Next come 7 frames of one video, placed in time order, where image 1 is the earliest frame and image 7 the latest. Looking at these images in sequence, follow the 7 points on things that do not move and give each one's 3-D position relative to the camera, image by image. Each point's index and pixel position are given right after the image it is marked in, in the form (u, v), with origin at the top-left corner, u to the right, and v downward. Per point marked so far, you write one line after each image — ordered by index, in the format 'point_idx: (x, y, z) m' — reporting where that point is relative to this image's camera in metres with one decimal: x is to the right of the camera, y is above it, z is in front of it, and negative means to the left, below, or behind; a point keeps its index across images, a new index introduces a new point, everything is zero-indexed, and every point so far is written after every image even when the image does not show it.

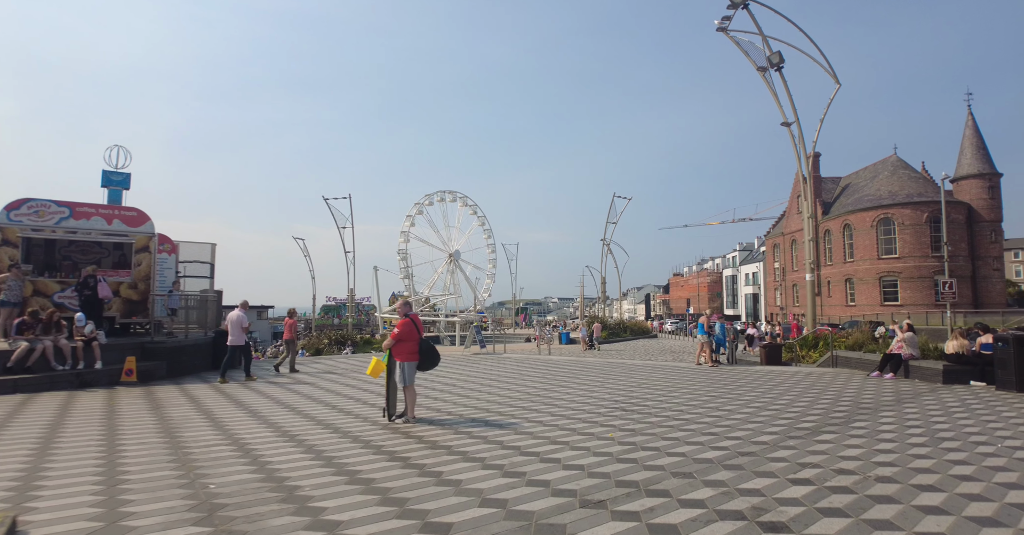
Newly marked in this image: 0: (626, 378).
0: (+3.1, -2.9, +15.2) m
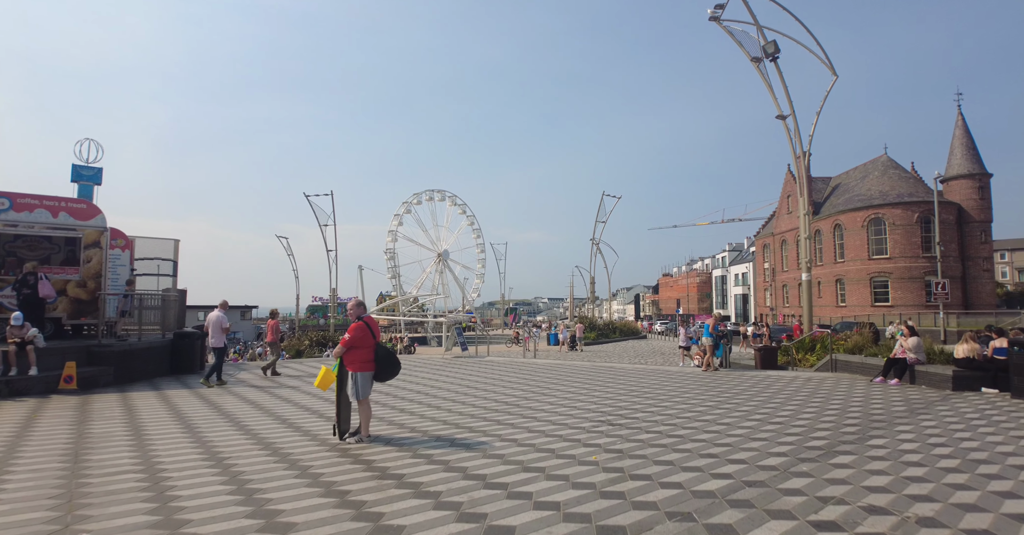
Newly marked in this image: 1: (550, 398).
0: (+2.7, -2.8, +14.4) m
1: (+0.8, -2.6, +12.1) m
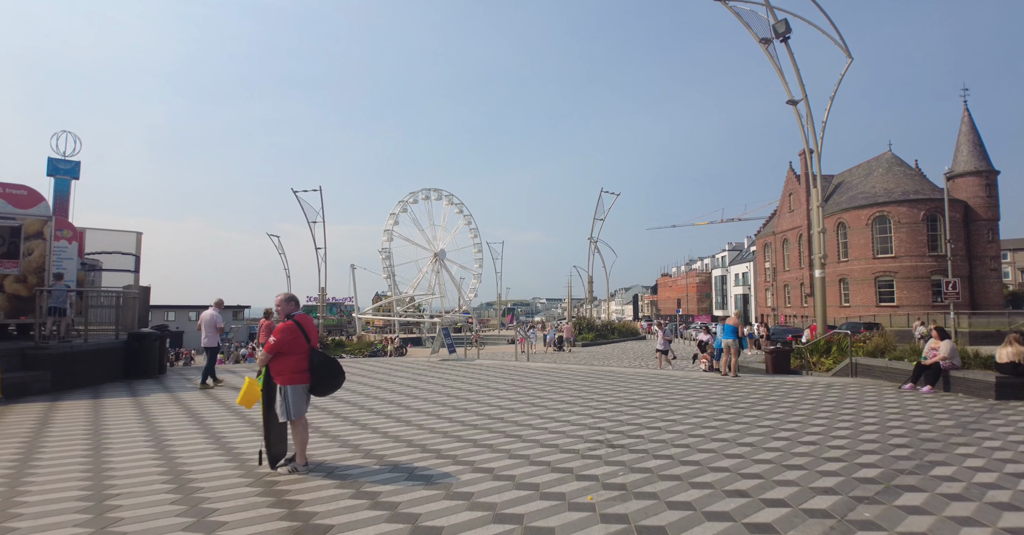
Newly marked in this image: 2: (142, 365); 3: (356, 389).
0: (+2.4, -2.7, +13.2) m
1: (+0.6, -2.5, +10.9) m
2: (-8.0, -2.1, +12.1) m
3: (-3.4, -2.5, +11.7) m
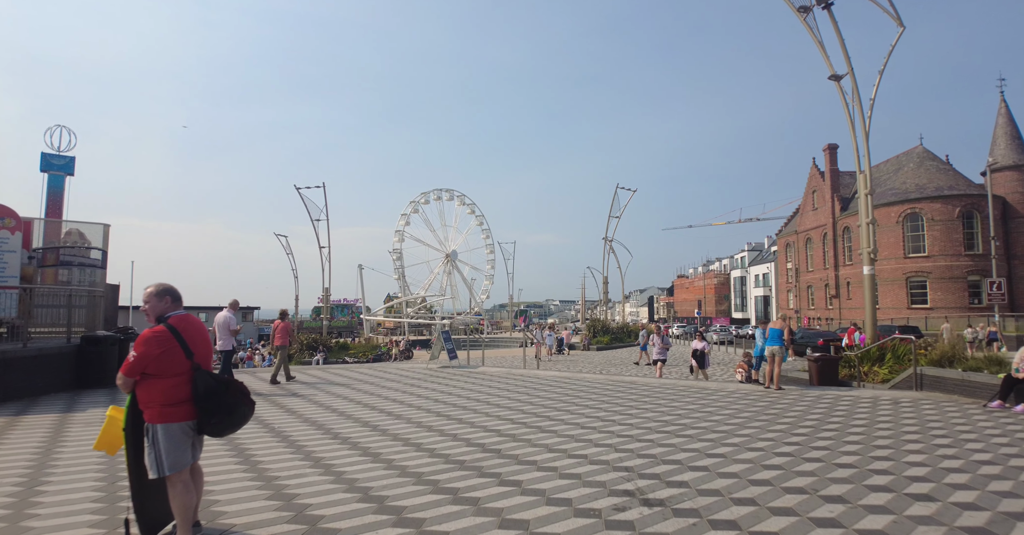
0: (+2.6, -2.6, +11.5) m
1: (+0.7, -2.4, +9.2) m
2: (-7.9, -2.0, +10.7) m
3: (-3.3, -2.4, +10.1) m
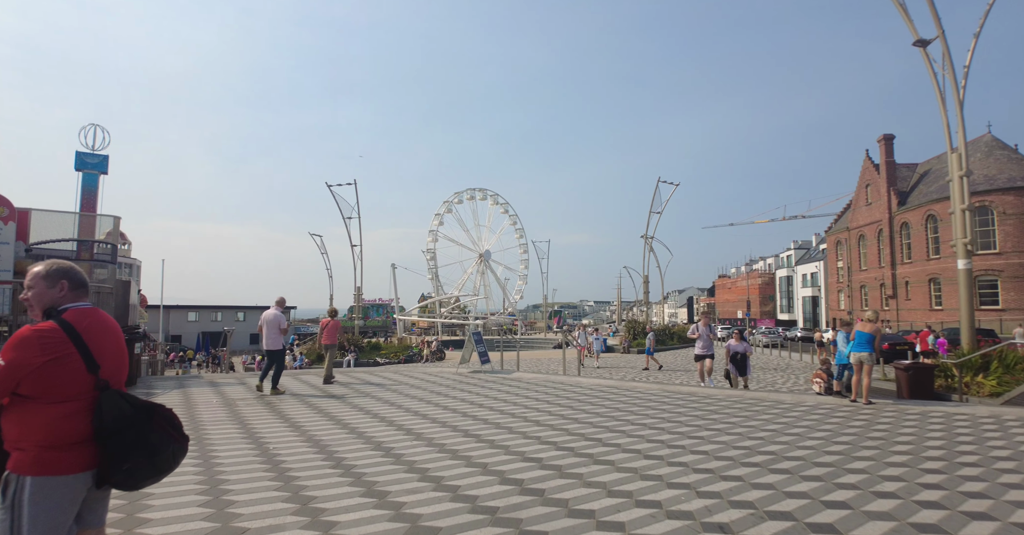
0: (+3.3, -2.5, +9.9) m
1: (+1.2, -2.3, +7.8) m
2: (-7.2, -1.9, +9.8) m
3: (-2.7, -2.3, +9.0) m
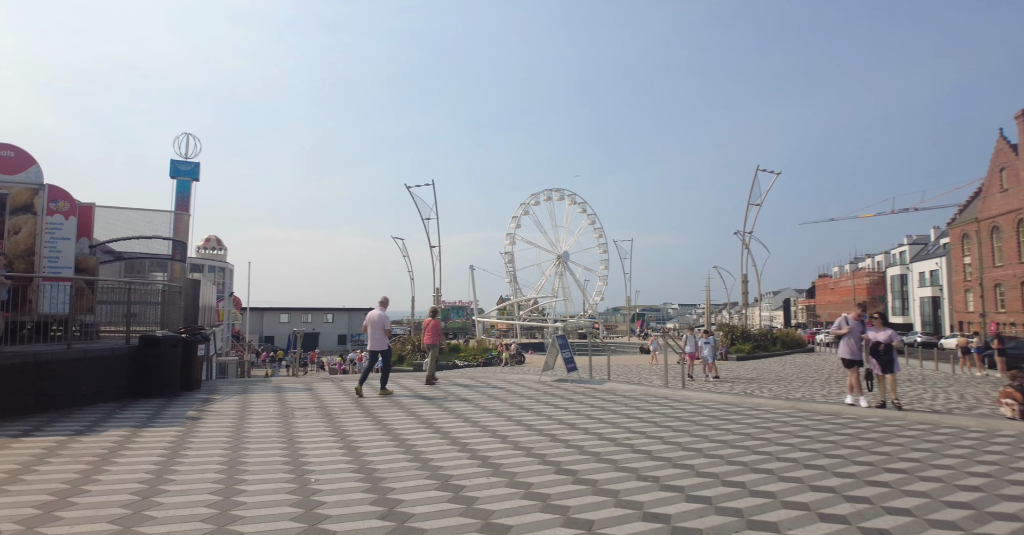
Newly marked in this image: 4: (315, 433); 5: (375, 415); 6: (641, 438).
0: (+4.6, -2.3, +7.8) m
1: (+2.3, -2.1, +6.0) m
2: (-5.7, -1.8, +9.1) m
3: (-1.4, -2.2, +7.7) m
4: (-2.3, -2.1, +6.9) m
5: (-2.0, -2.2, +8.2) m
6: (+1.6, -2.1, +6.8) m
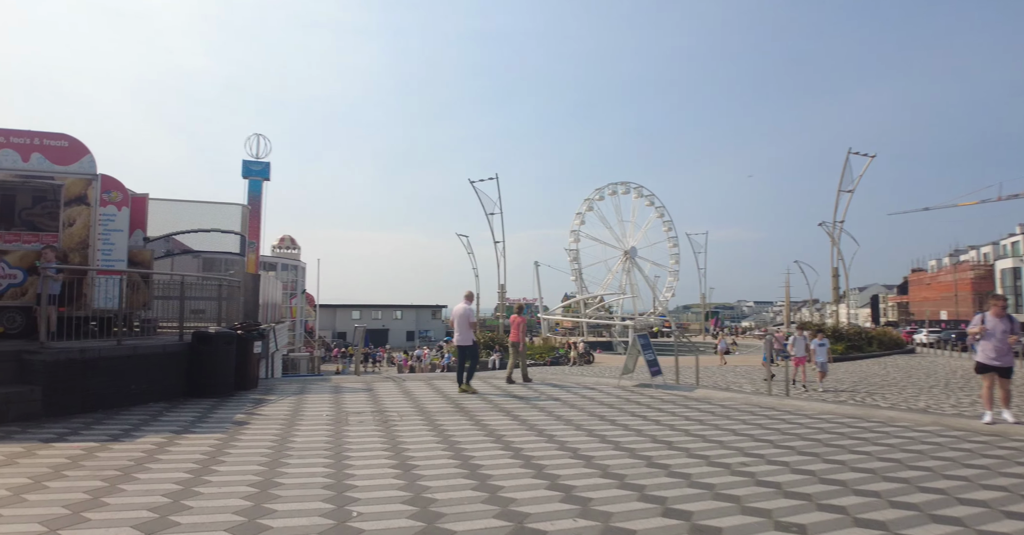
0: (+5.6, -2.1, +6.2) m
1: (+3.1, -1.9, +4.6) m
2: (-4.6, -1.7, +8.6) m
3: (-0.4, -2.0, +6.7) m
4: (-1.5, -1.9, +6.0) m
5: (-0.9, -2.0, +7.3) m
6: (+2.4, -2.0, +5.5) m
